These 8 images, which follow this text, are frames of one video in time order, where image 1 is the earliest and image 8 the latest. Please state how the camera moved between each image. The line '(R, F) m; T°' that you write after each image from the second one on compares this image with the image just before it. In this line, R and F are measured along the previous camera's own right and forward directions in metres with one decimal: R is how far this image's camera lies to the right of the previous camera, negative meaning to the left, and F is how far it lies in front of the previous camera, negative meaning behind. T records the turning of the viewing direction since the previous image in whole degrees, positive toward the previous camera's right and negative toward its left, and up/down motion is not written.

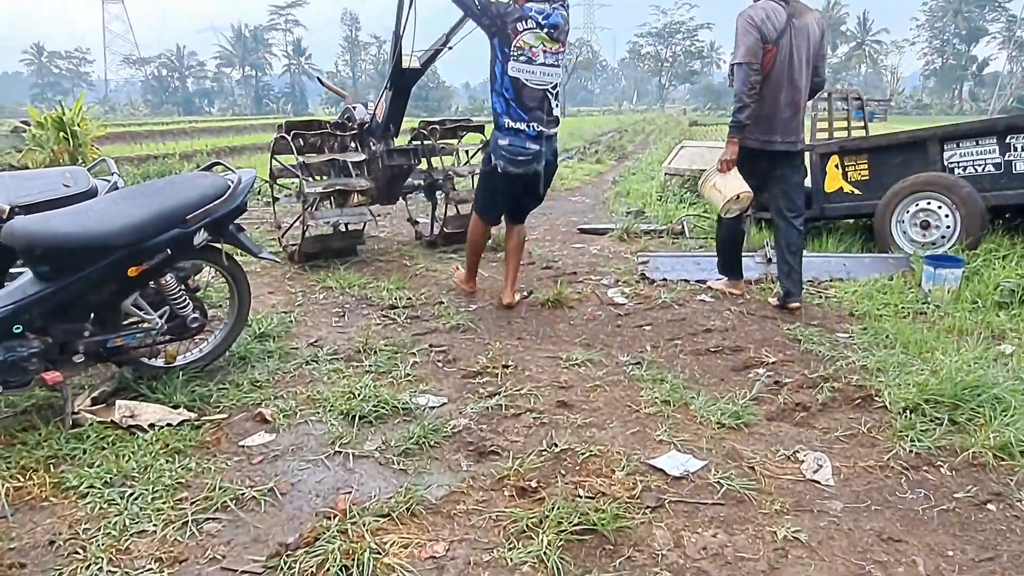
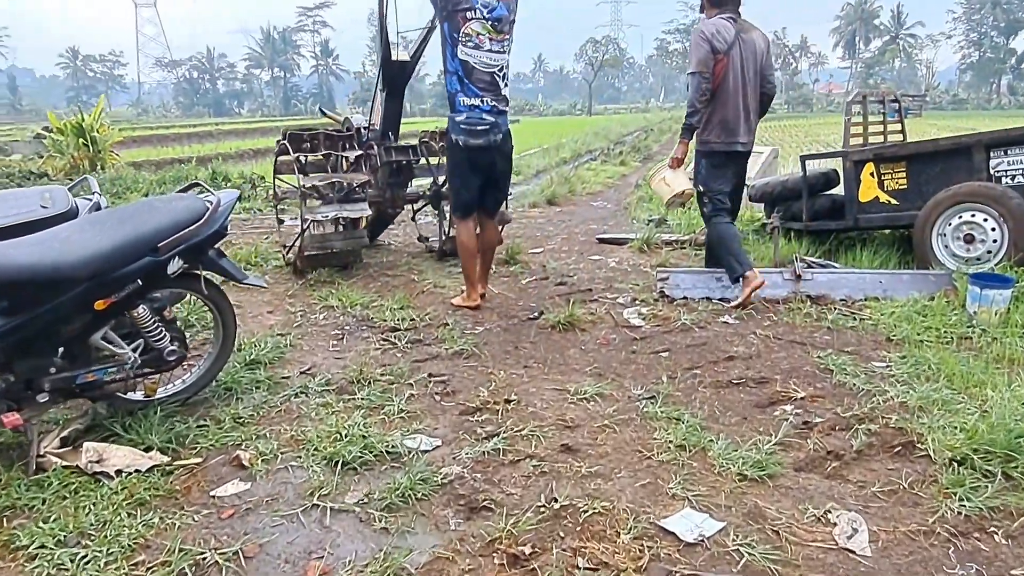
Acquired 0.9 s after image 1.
(+0.1, +0.3) m; -2°
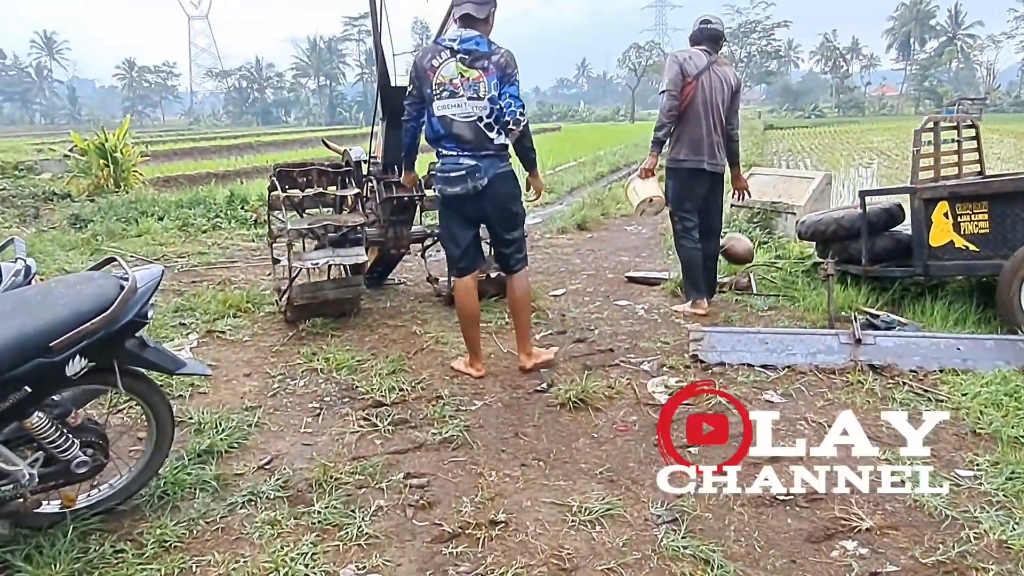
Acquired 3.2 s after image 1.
(+0.2, +0.6) m; -3°
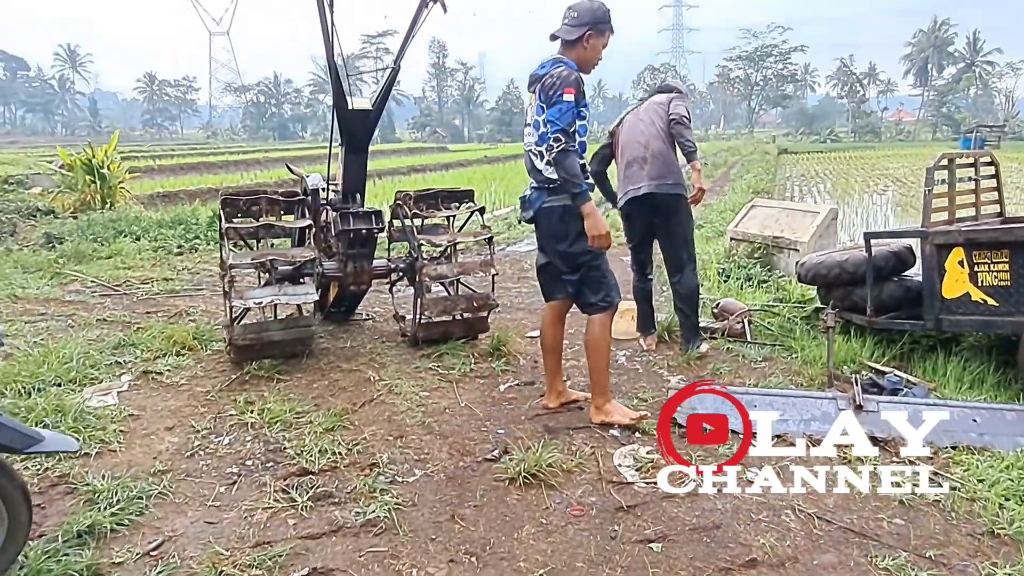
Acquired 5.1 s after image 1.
(+0.3, +0.5) m; -1°
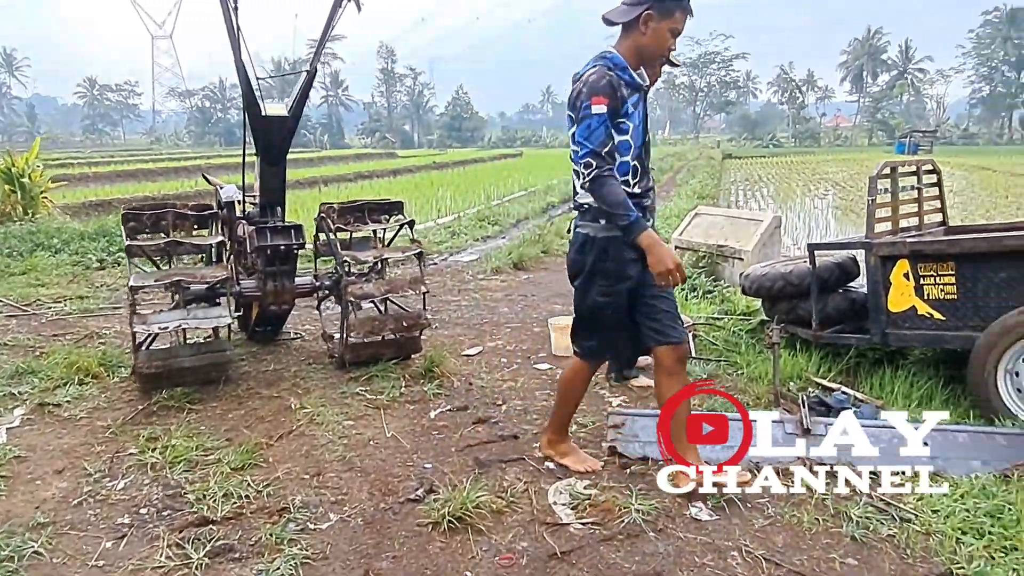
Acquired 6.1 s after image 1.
(+0.1, +0.3) m; +4°
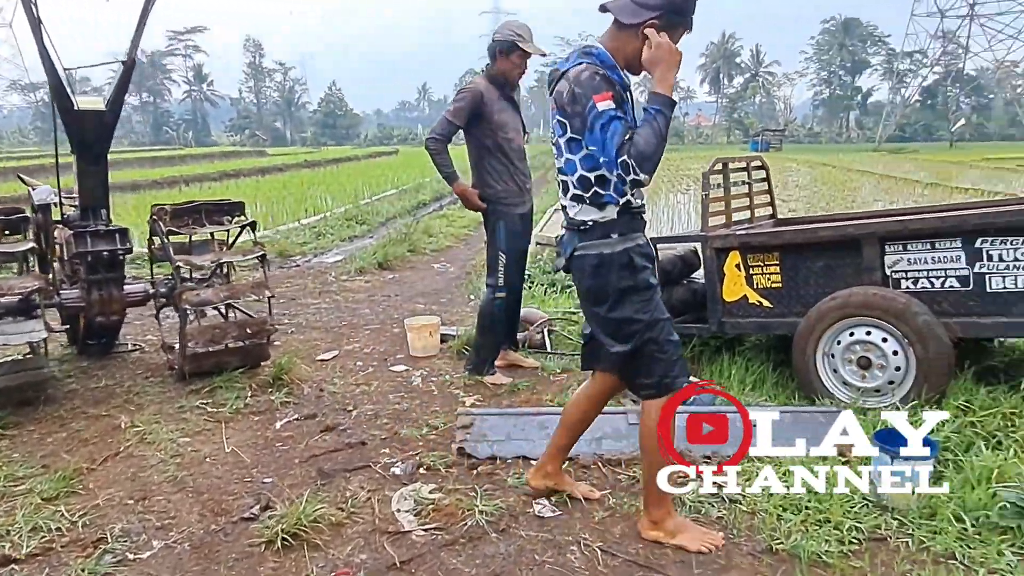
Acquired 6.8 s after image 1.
(+0.2, +0.1) m; +9°
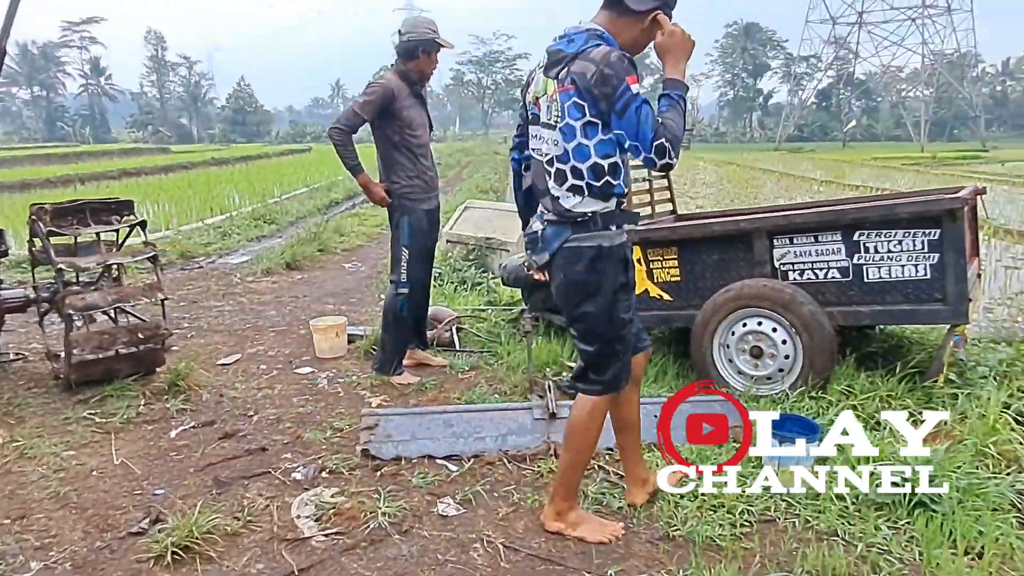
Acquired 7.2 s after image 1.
(+0.1, 0.0) m; +6°
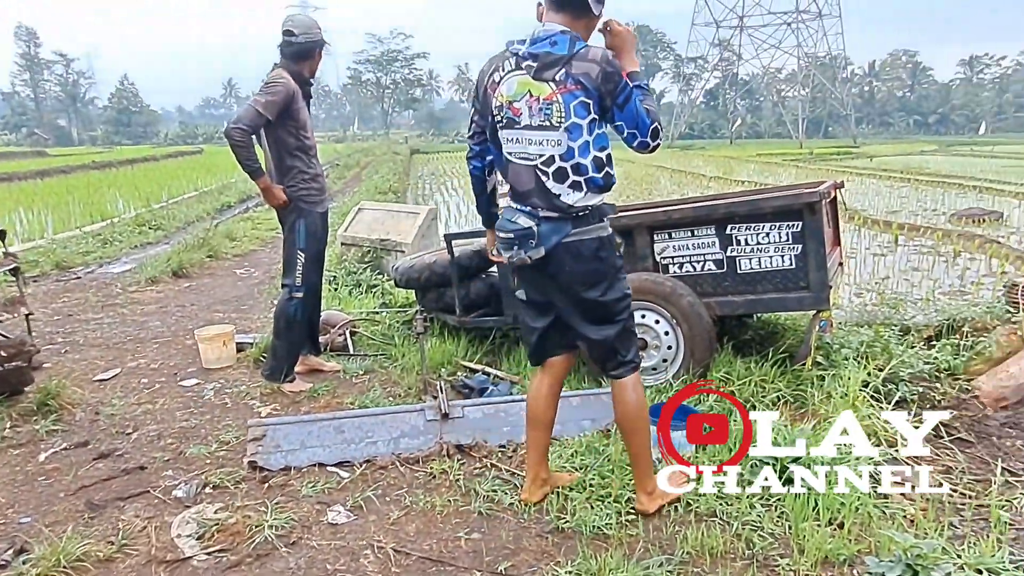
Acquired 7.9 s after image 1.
(+0.1, 0.0) m; +7°
